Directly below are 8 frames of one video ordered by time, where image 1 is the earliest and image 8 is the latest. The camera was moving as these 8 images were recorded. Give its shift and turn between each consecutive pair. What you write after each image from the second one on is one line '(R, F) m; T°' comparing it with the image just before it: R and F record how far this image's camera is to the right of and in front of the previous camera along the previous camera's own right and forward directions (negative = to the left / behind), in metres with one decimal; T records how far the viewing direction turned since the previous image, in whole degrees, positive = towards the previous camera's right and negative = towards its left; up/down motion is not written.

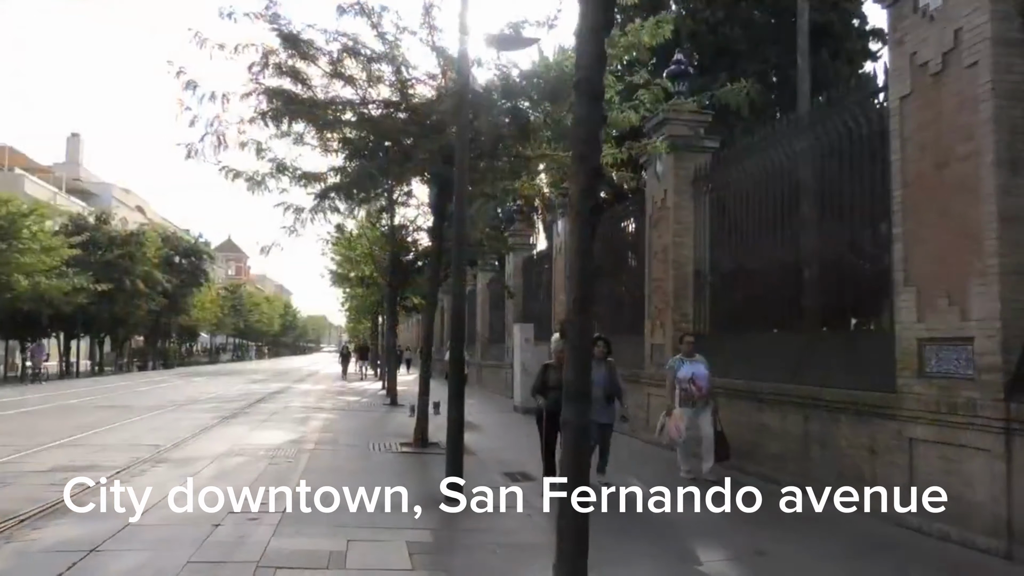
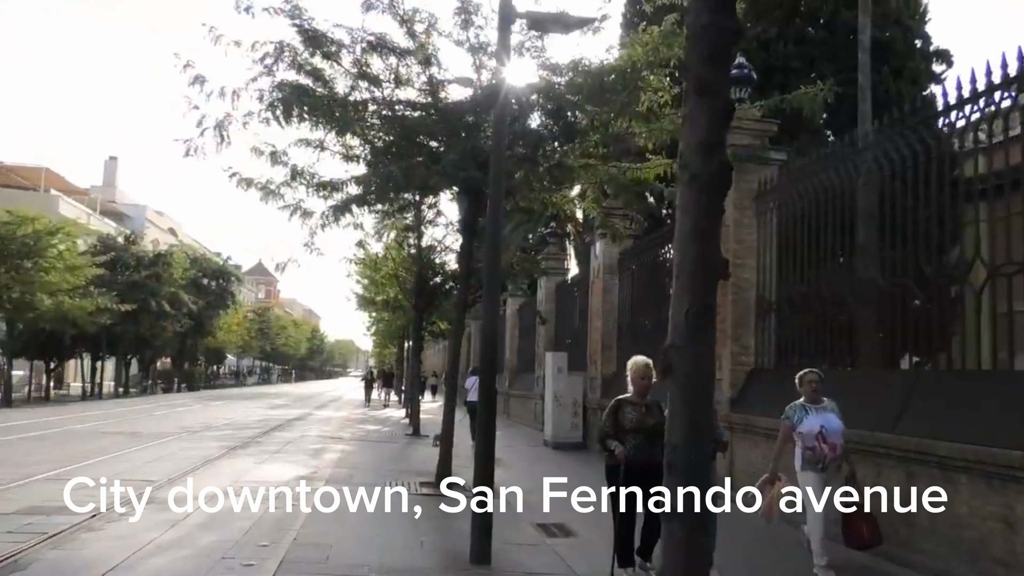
(-0.2, +1.4) m; -2°
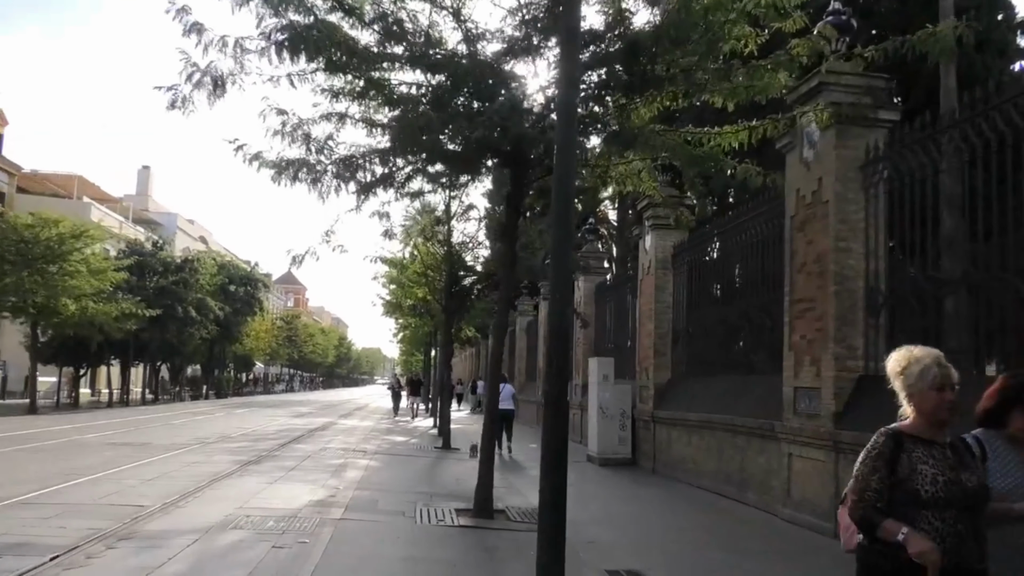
(-0.4, +1.8) m; -2°
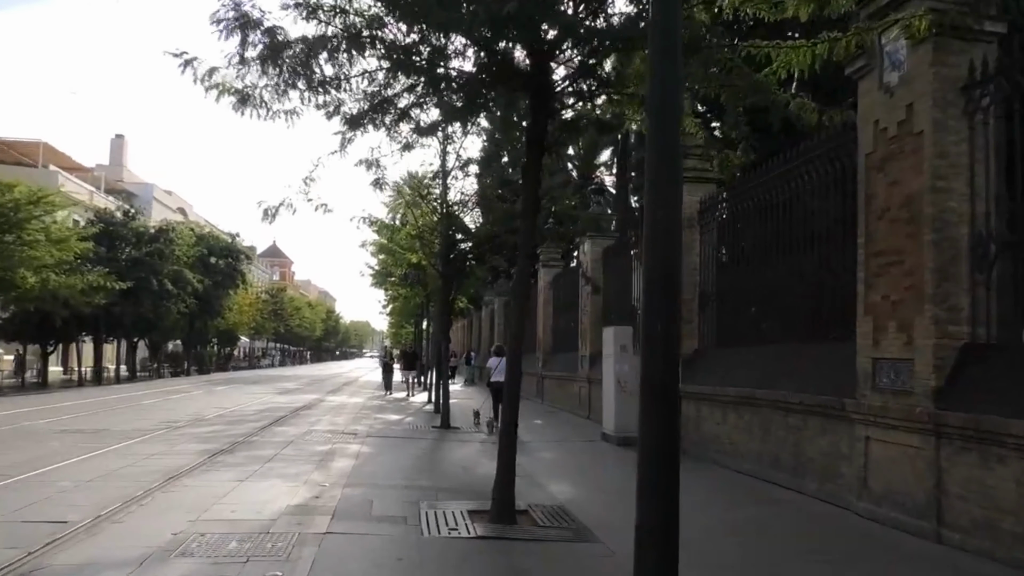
(-0.4, +2.0) m; +1°
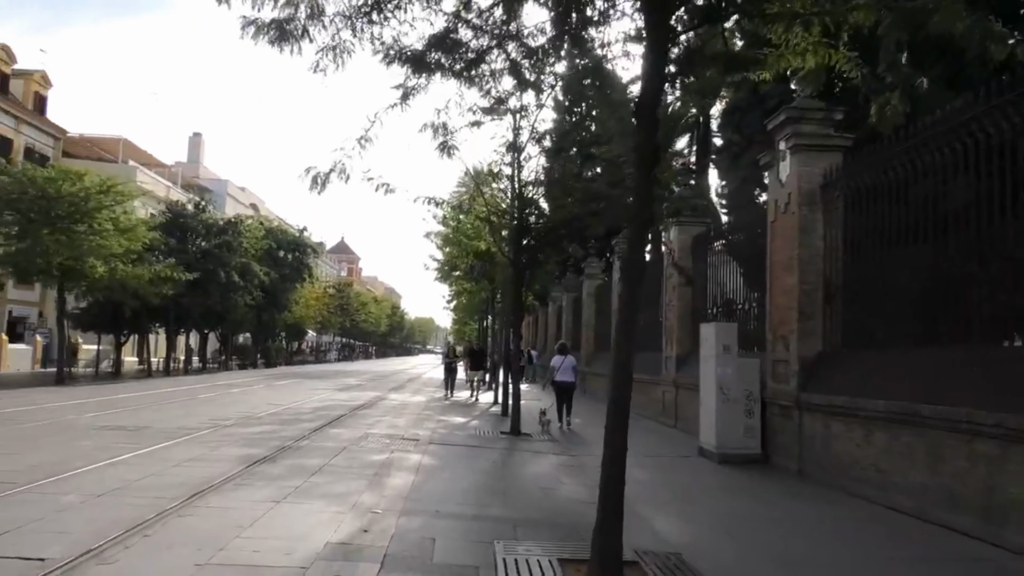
(-0.4, +2.0) m; -5°
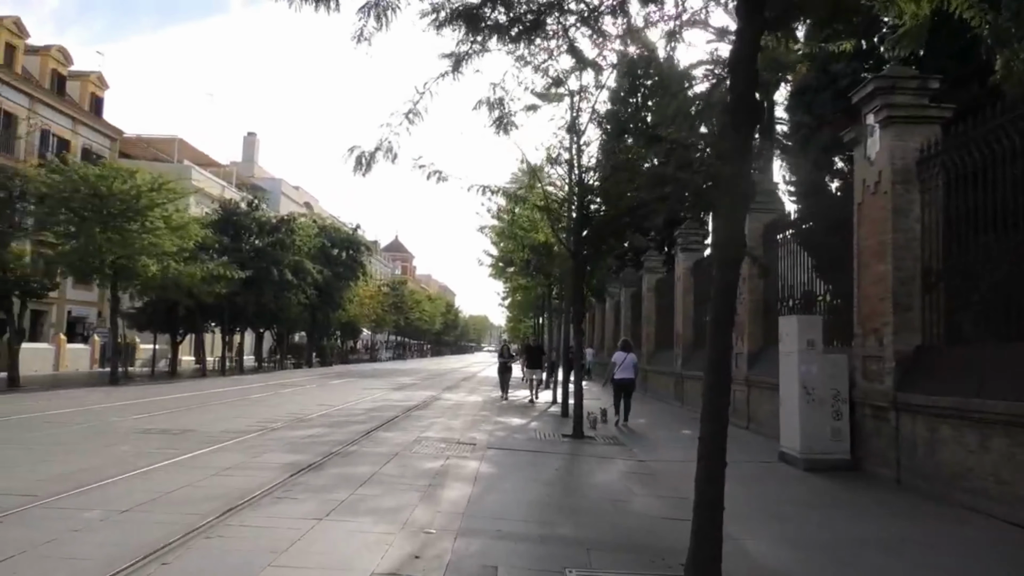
(-0.2, +1.0) m; -4°
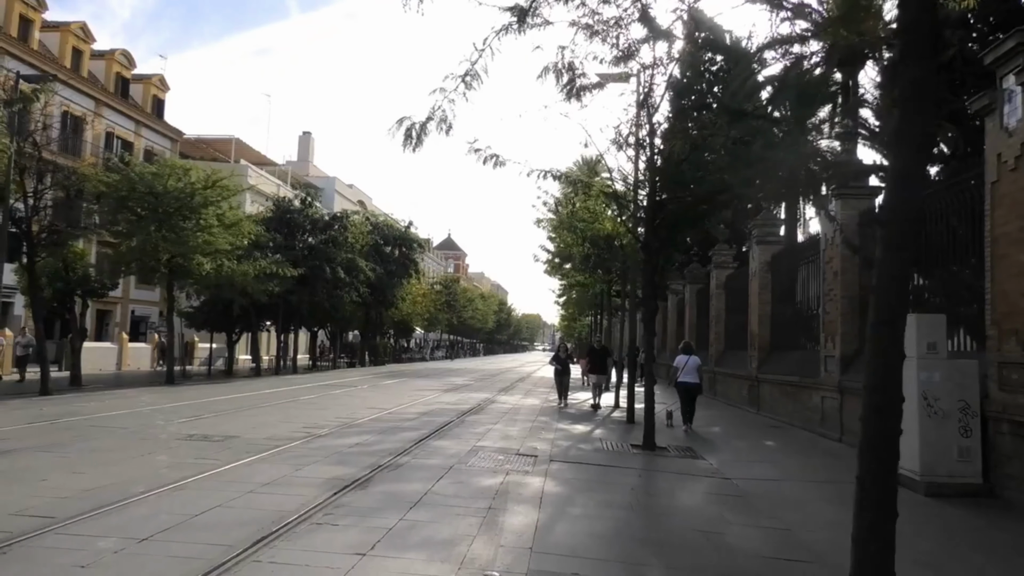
(-0.2, +1.3) m; -4°
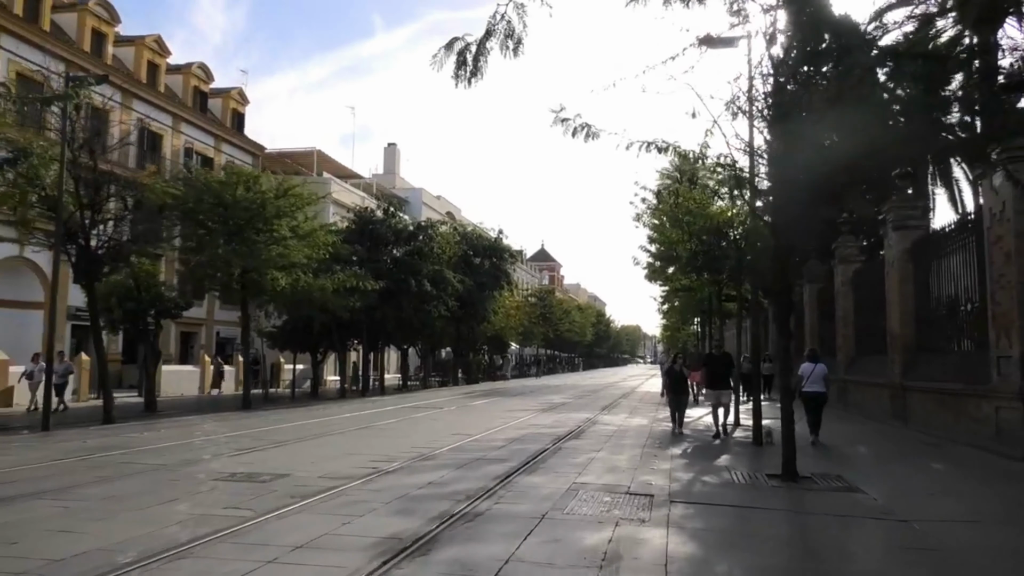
(-0.1, +2.2) m; -8°
